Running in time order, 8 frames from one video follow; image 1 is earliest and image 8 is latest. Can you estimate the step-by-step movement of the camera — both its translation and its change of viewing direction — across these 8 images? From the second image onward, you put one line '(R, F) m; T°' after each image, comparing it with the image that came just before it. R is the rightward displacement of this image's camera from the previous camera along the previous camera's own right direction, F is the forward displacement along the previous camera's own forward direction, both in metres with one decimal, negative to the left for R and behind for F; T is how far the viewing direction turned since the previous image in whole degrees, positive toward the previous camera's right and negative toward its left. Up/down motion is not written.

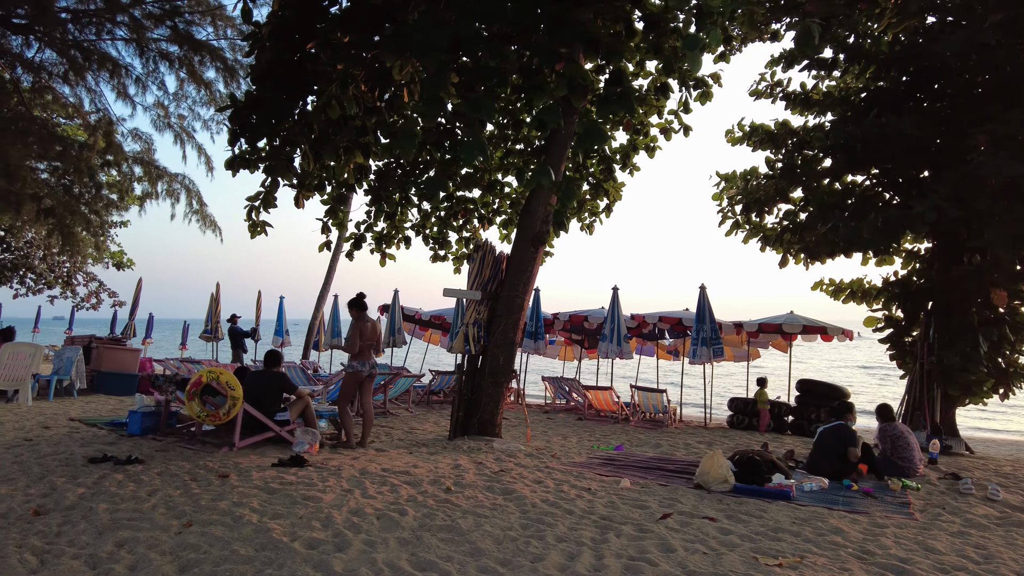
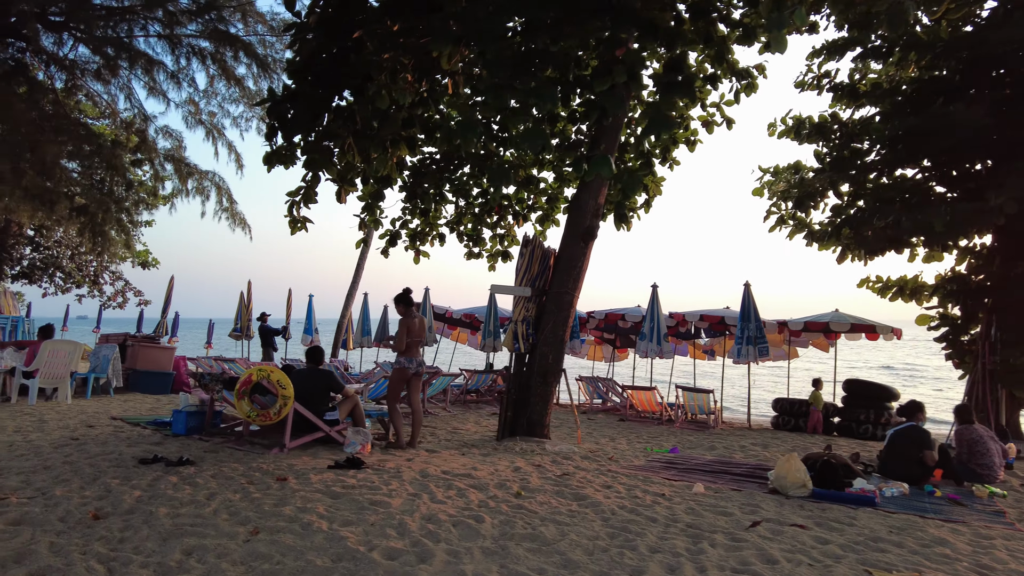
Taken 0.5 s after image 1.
(-0.4, +0.2) m; -1°
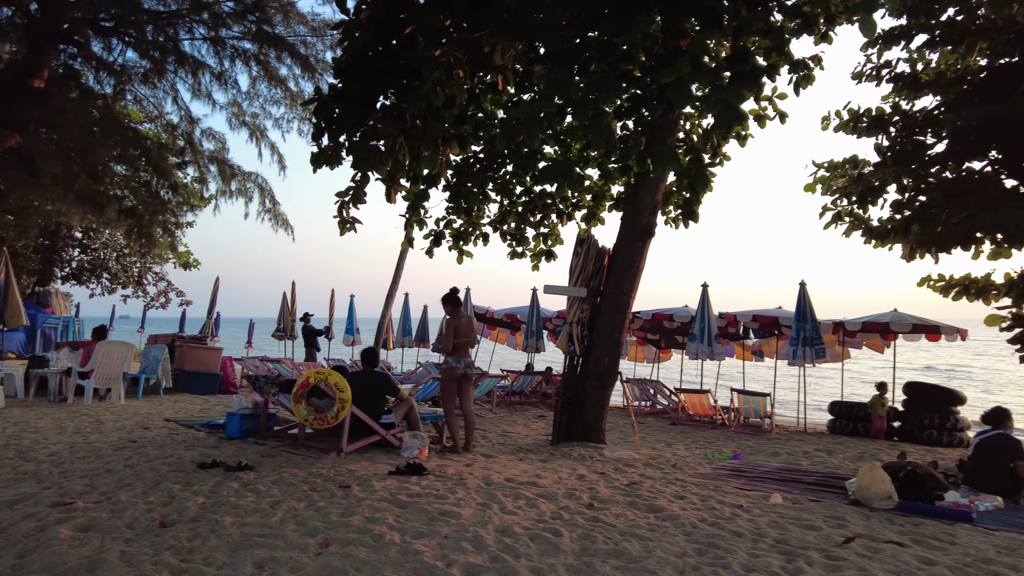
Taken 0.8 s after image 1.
(-0.2, +0.2) m; -3°
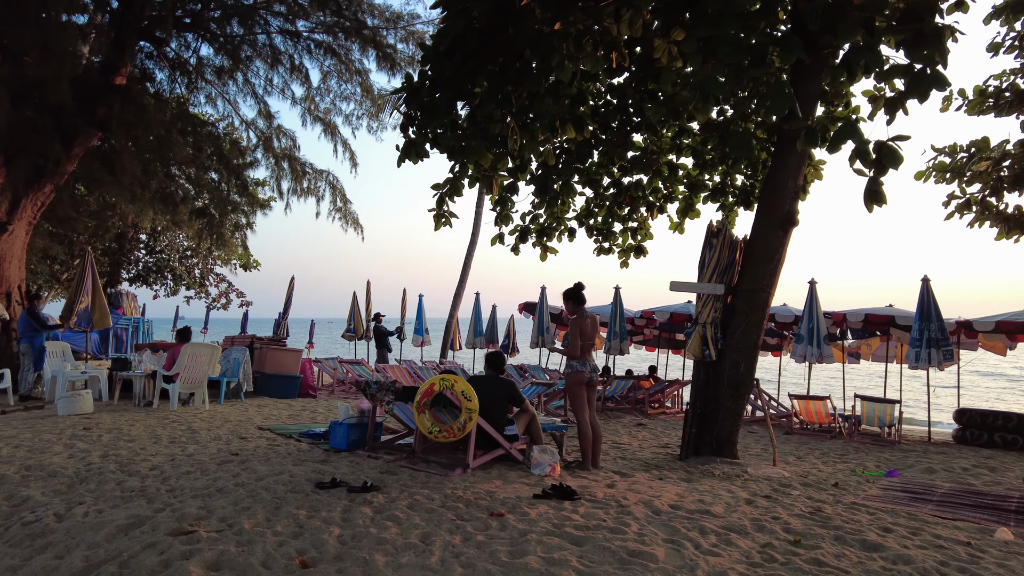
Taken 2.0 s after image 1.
(-0.7, +0.6) m; -4°
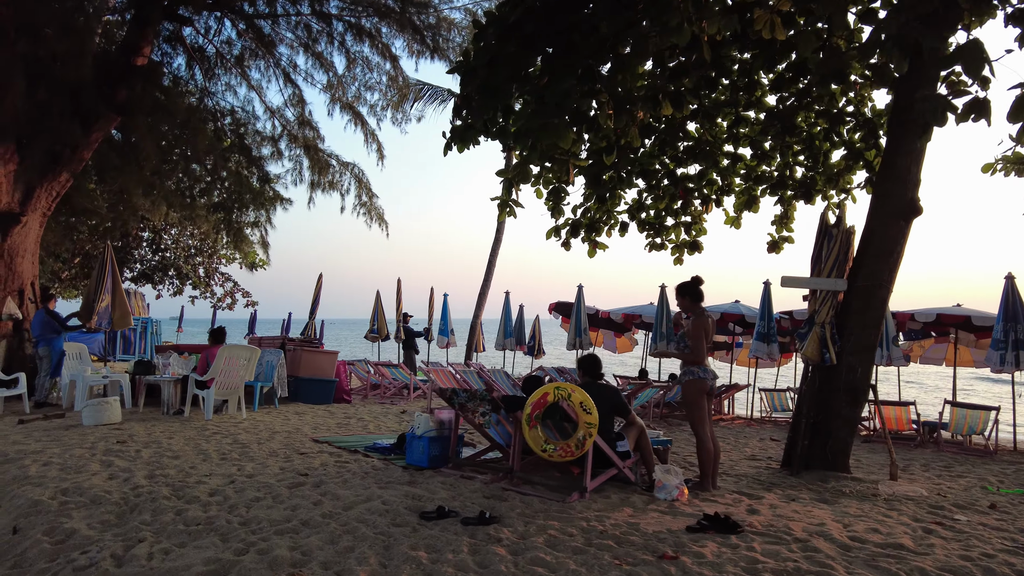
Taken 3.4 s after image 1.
(-0.8, +0.7) m; 0°
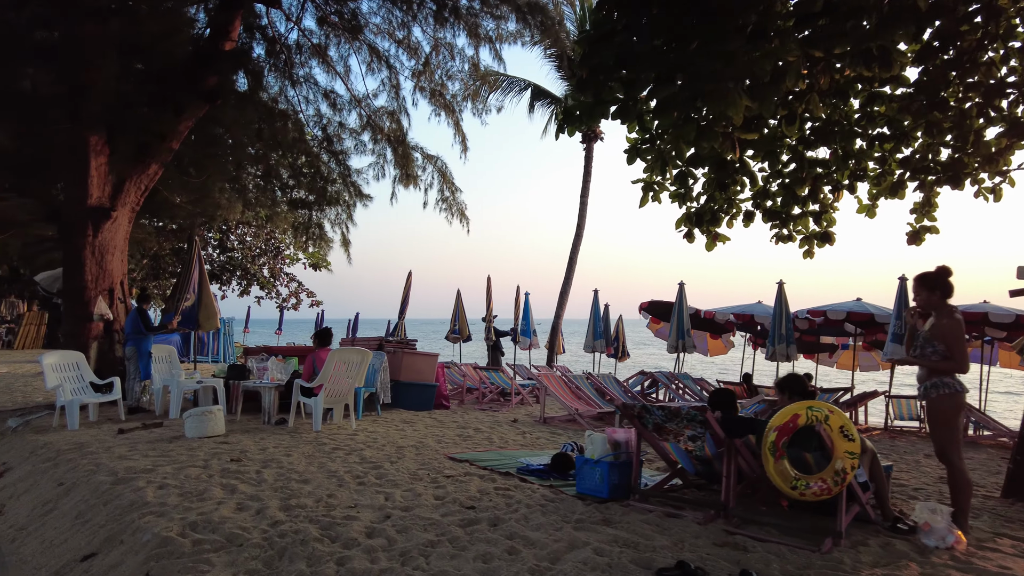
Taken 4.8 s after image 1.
(-0.9, +0.8) m; -4°
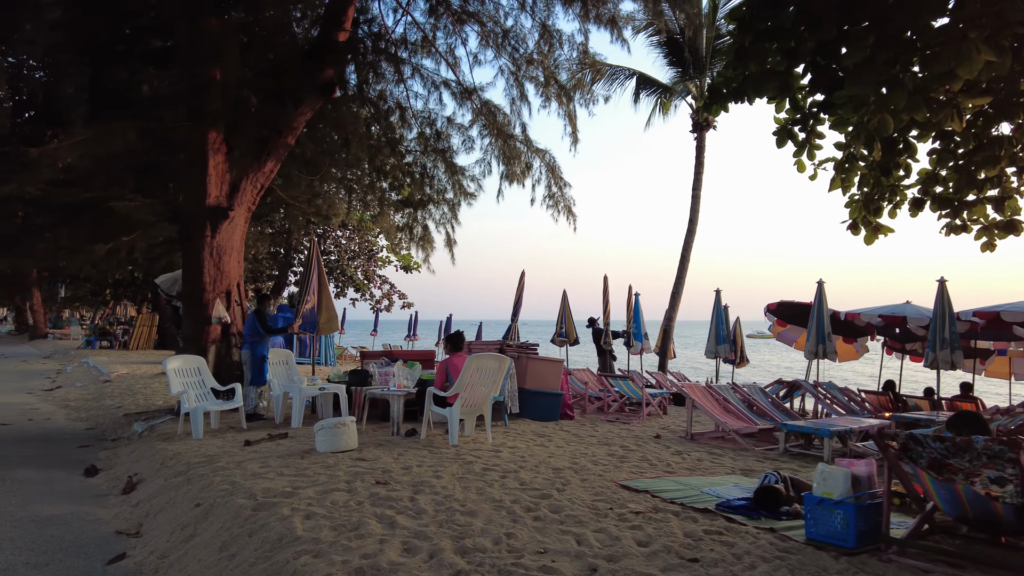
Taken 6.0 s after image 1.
(-0.7, +0.7) m; -6°
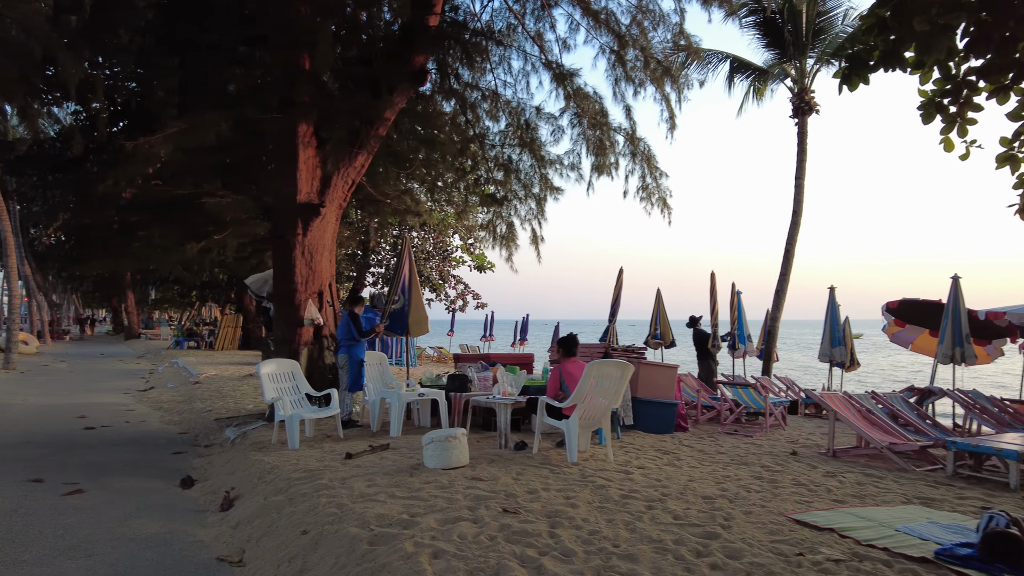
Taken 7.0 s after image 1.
(-0.4, +0.6) m; -6°
